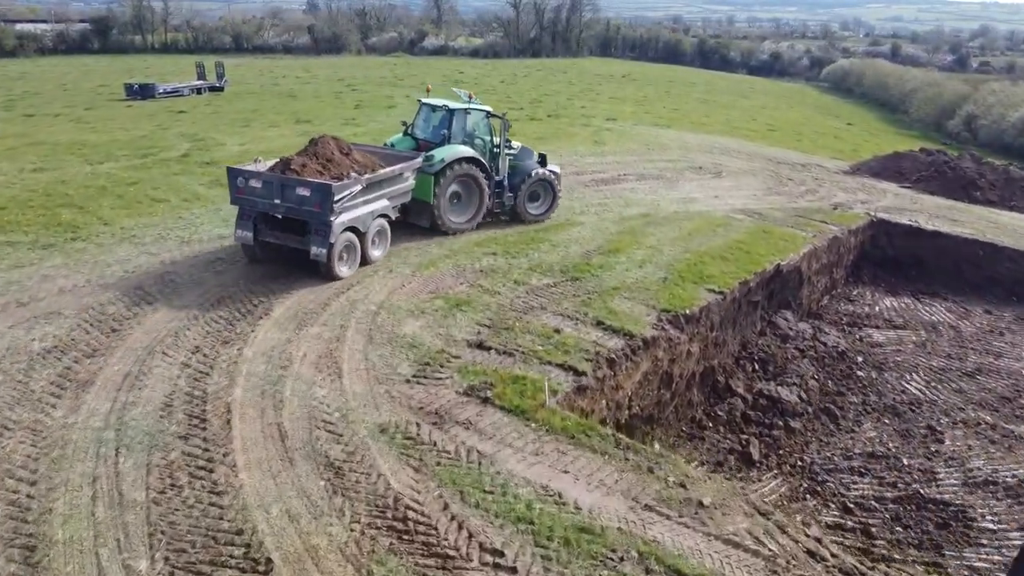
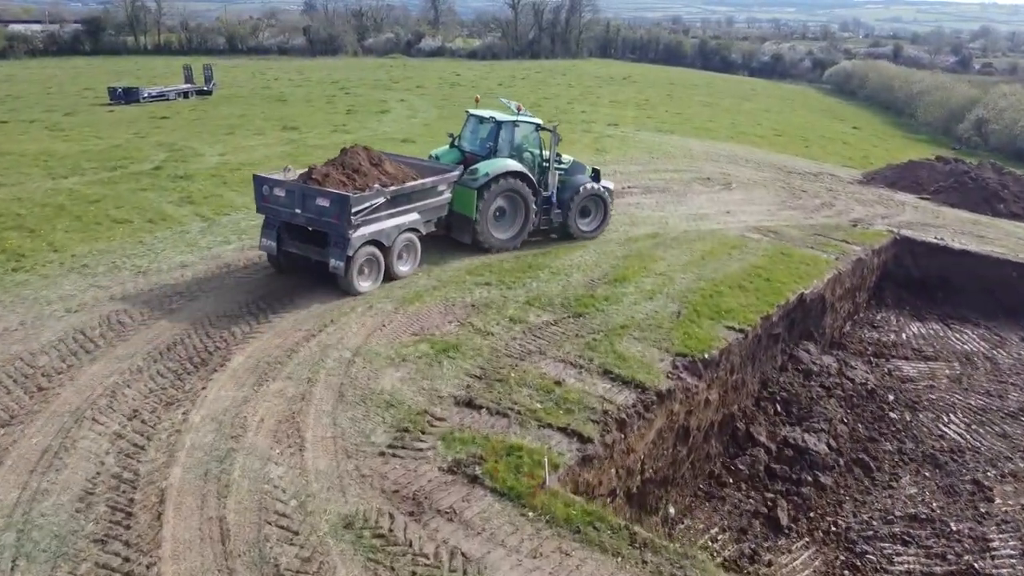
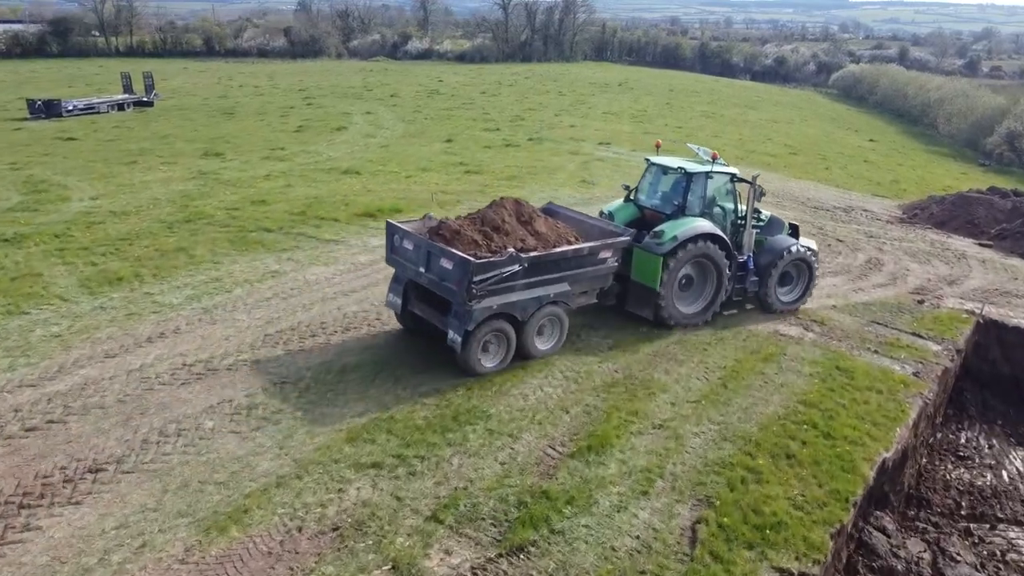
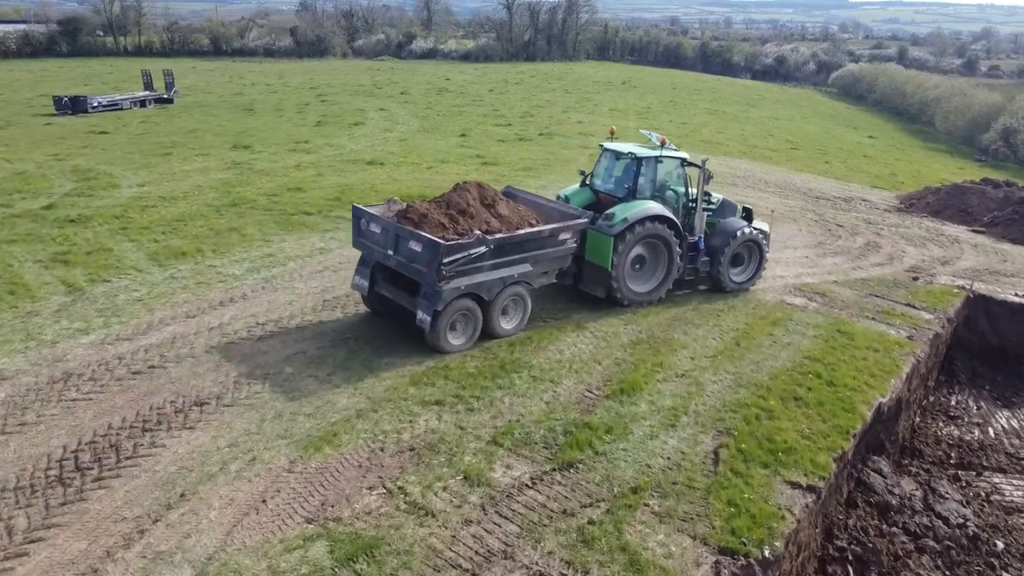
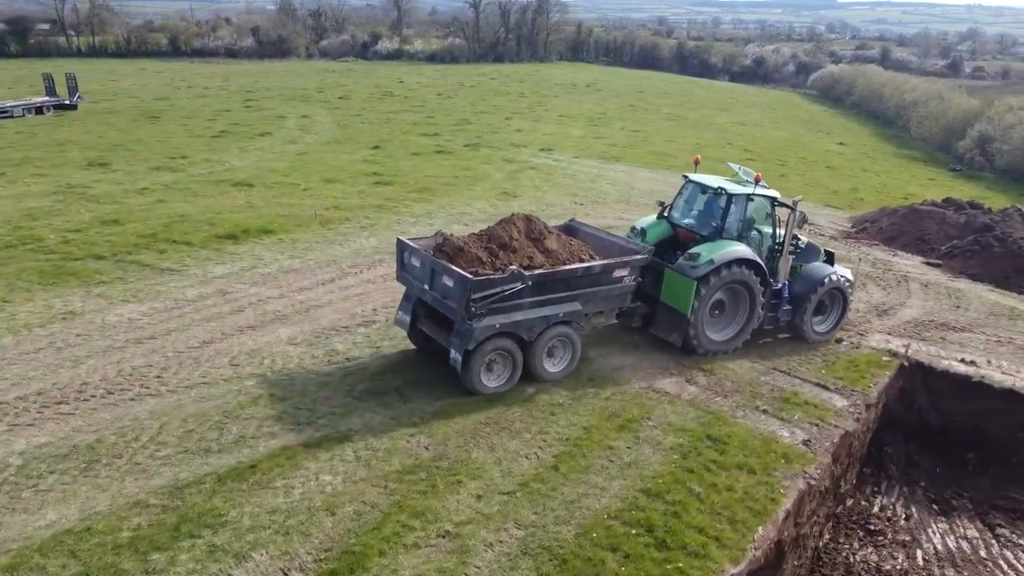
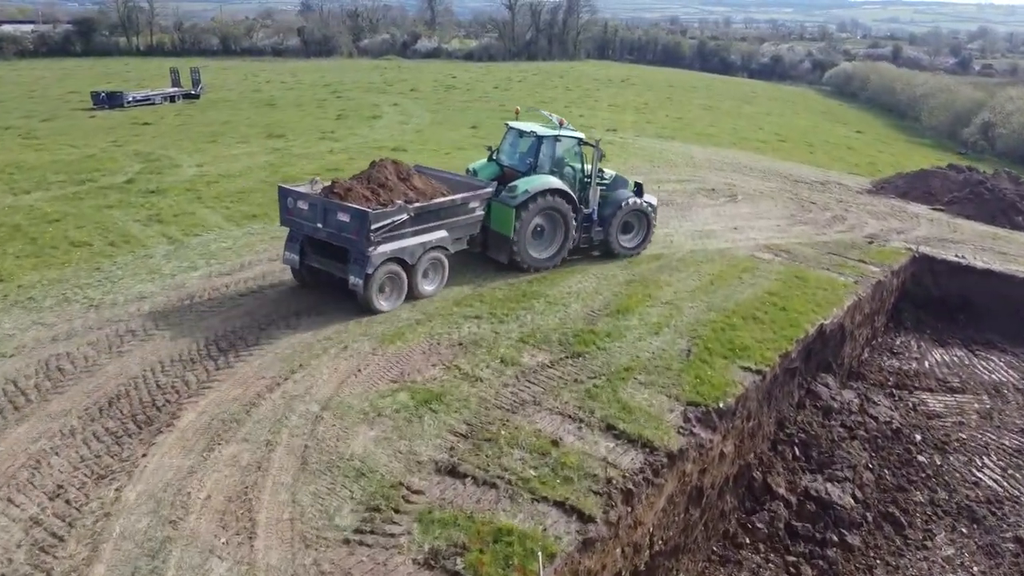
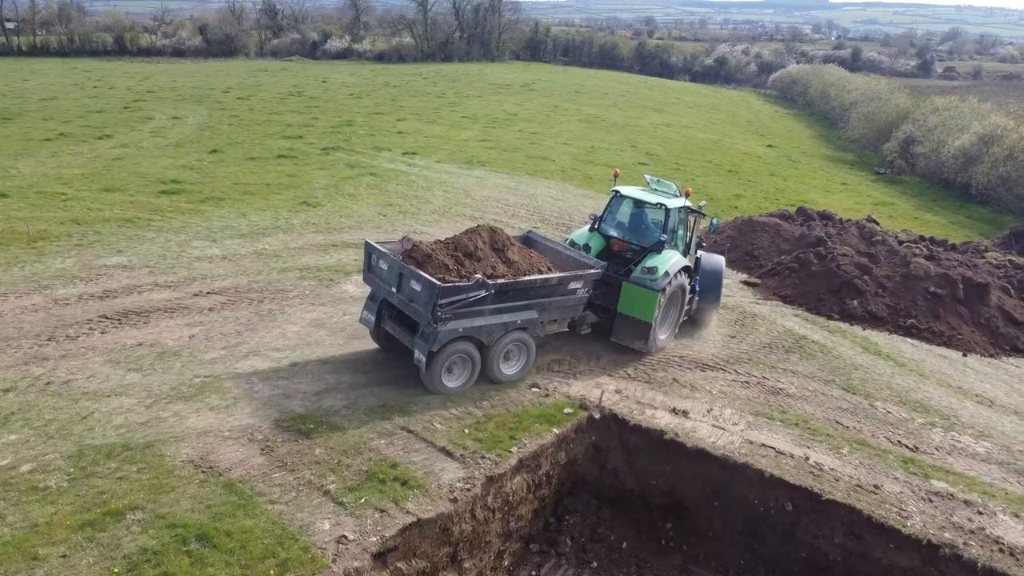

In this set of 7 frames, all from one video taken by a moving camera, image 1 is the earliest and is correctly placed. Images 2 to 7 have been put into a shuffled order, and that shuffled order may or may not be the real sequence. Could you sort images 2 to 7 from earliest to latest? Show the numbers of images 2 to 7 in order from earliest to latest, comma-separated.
2, 6, 4, 3, 5, 7
